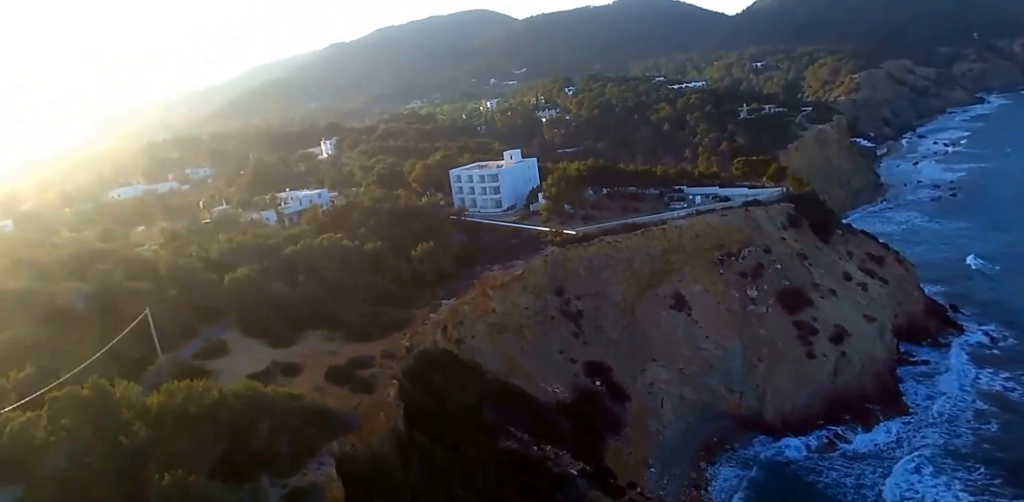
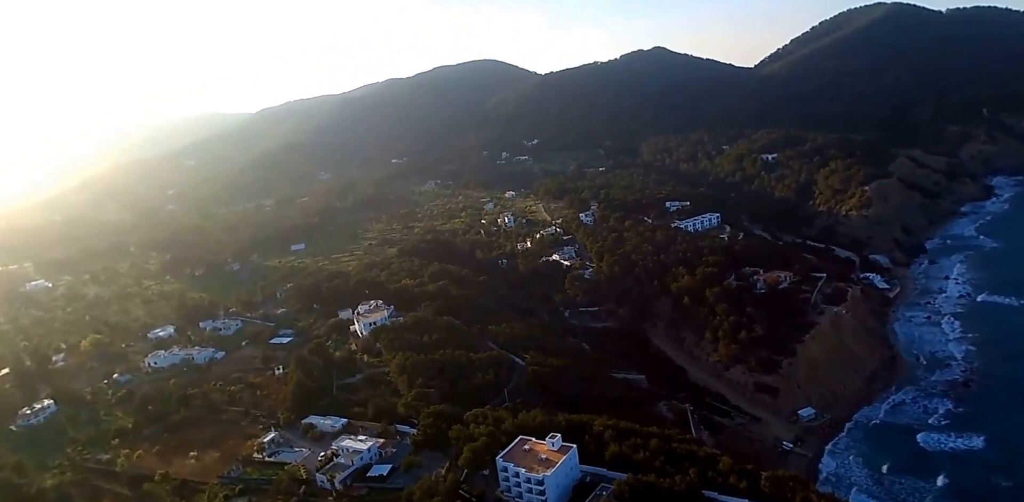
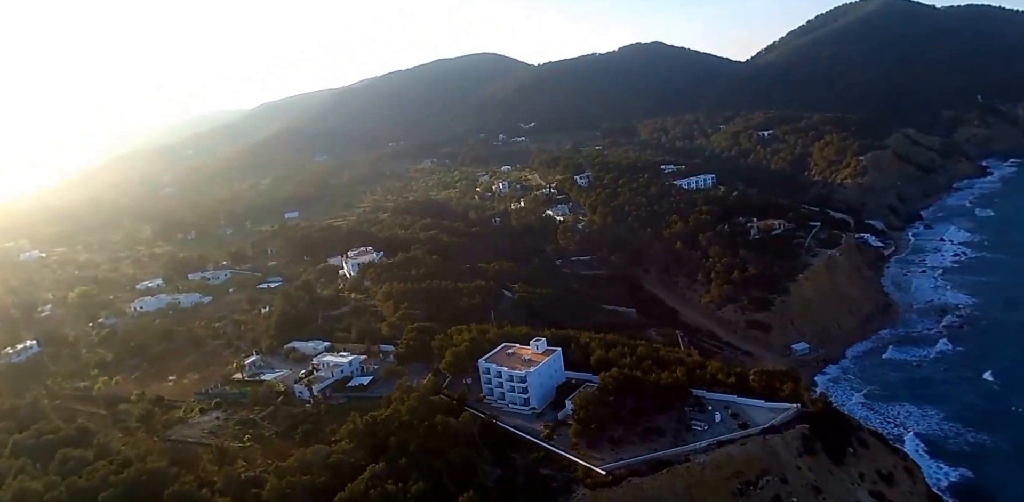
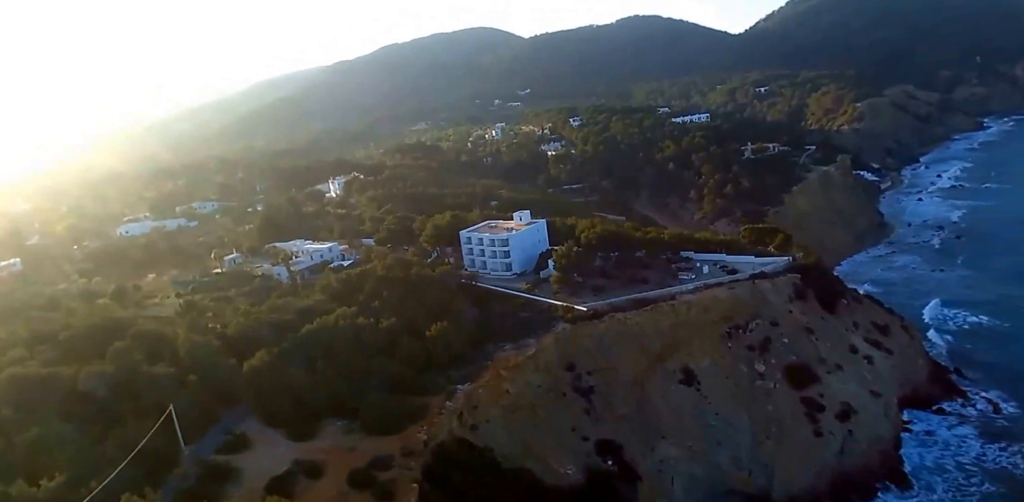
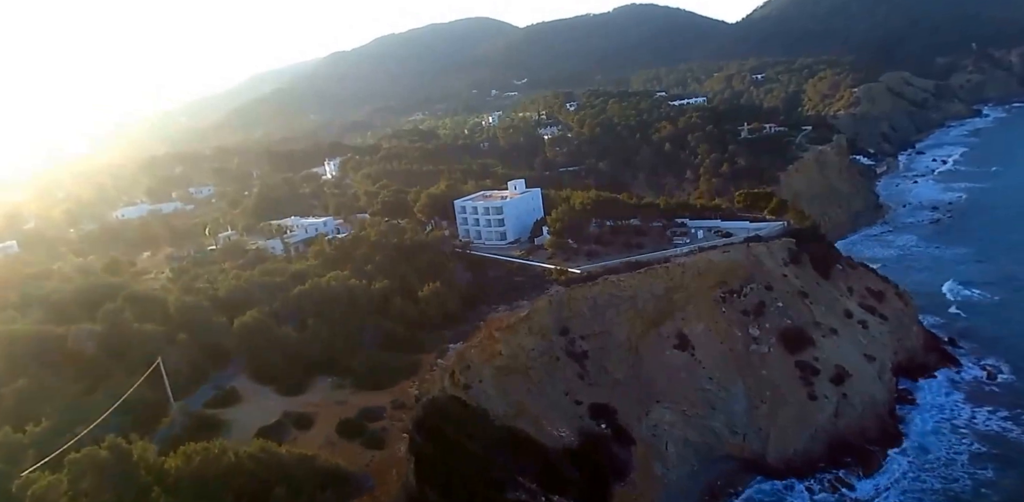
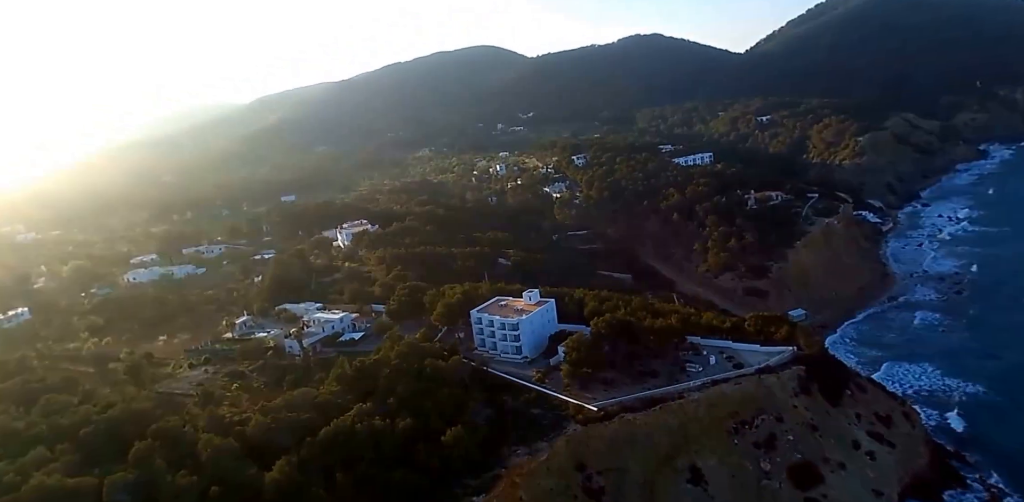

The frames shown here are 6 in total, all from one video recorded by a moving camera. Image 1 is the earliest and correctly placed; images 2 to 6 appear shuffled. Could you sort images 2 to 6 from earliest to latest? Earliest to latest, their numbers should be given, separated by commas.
5, 4, 6, 3, 2
